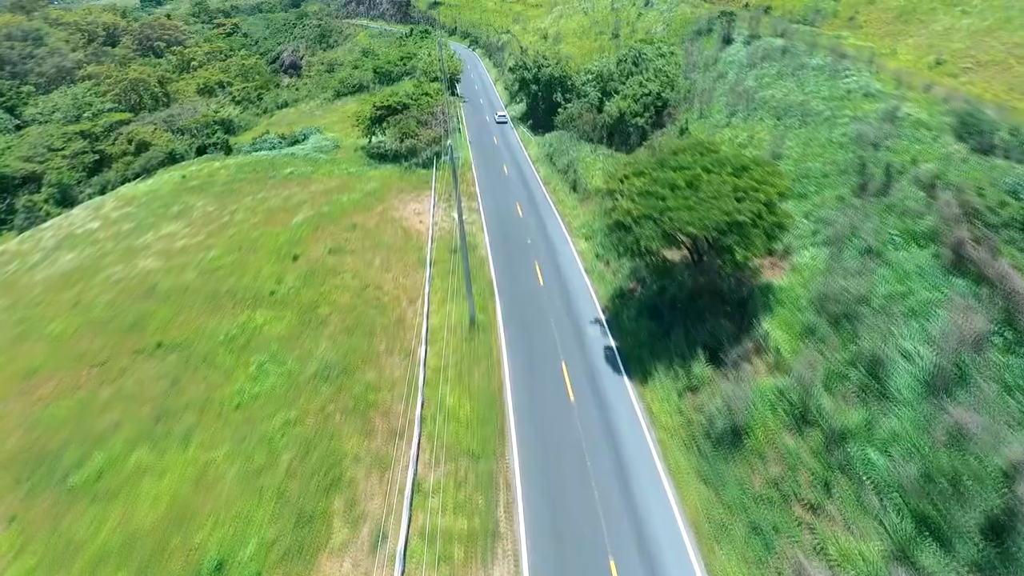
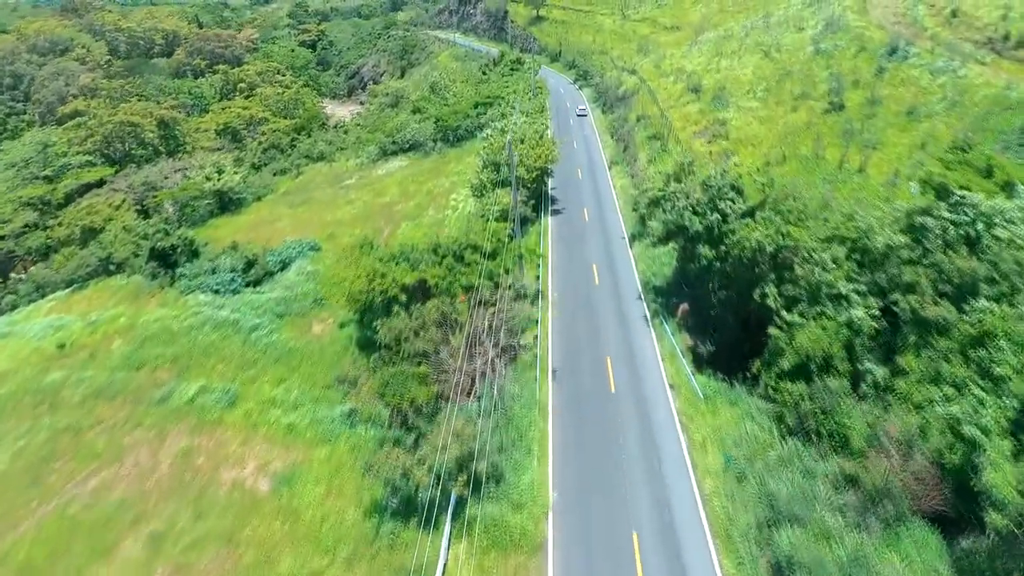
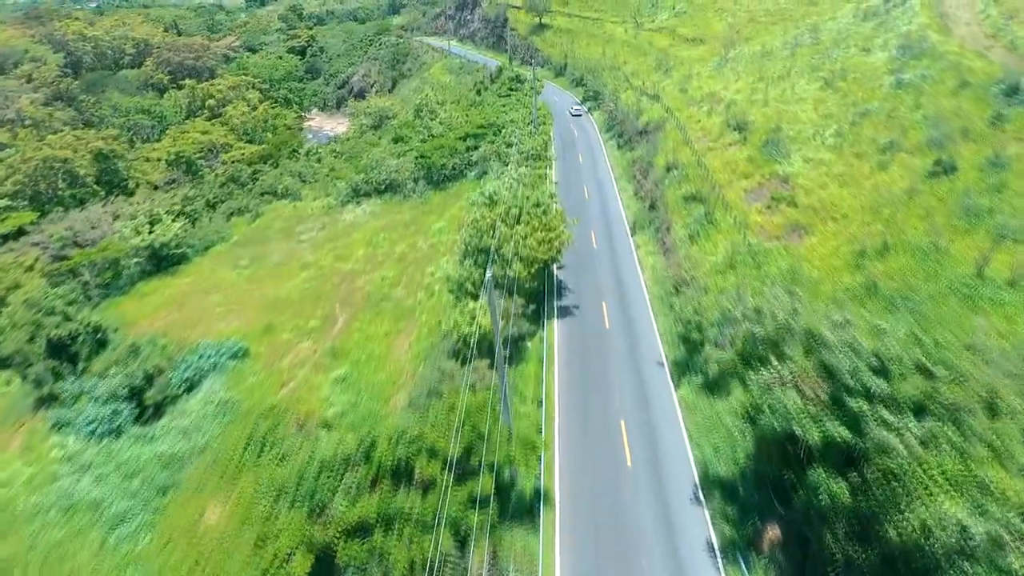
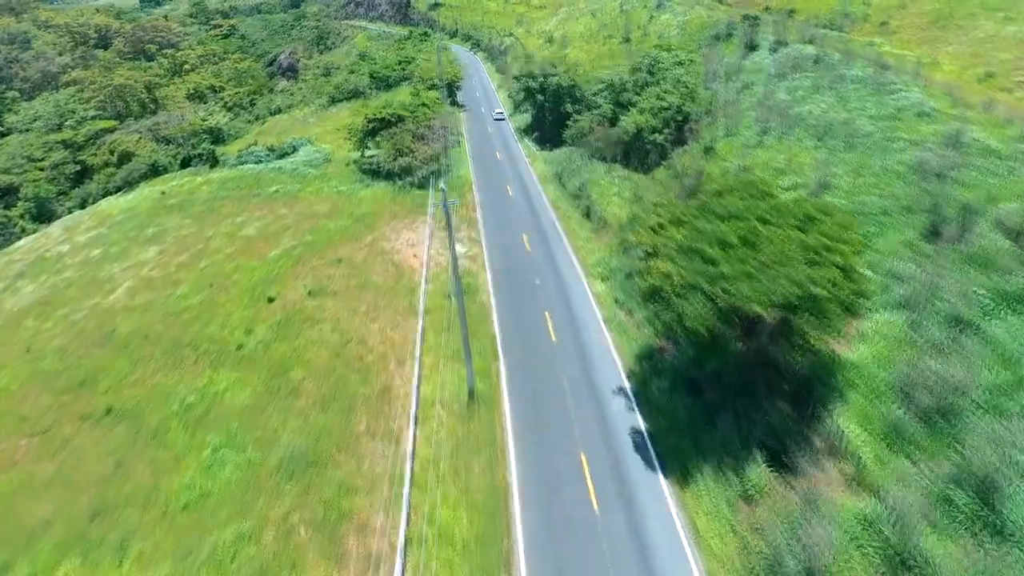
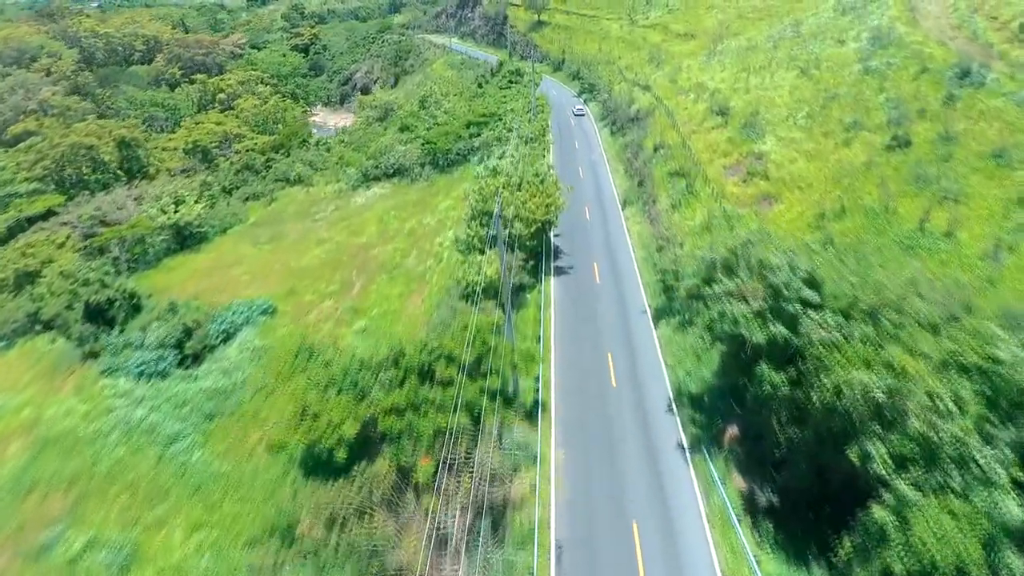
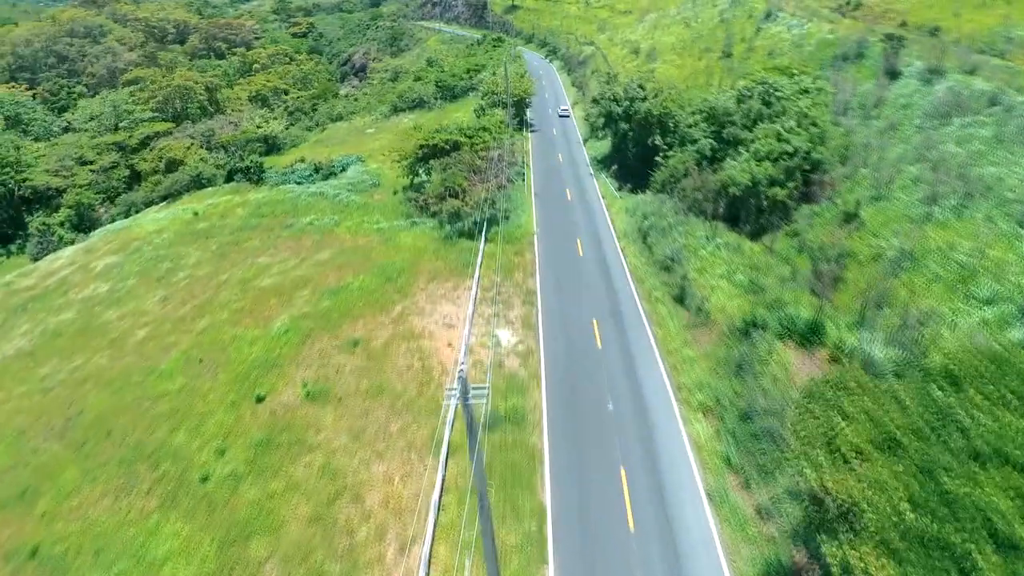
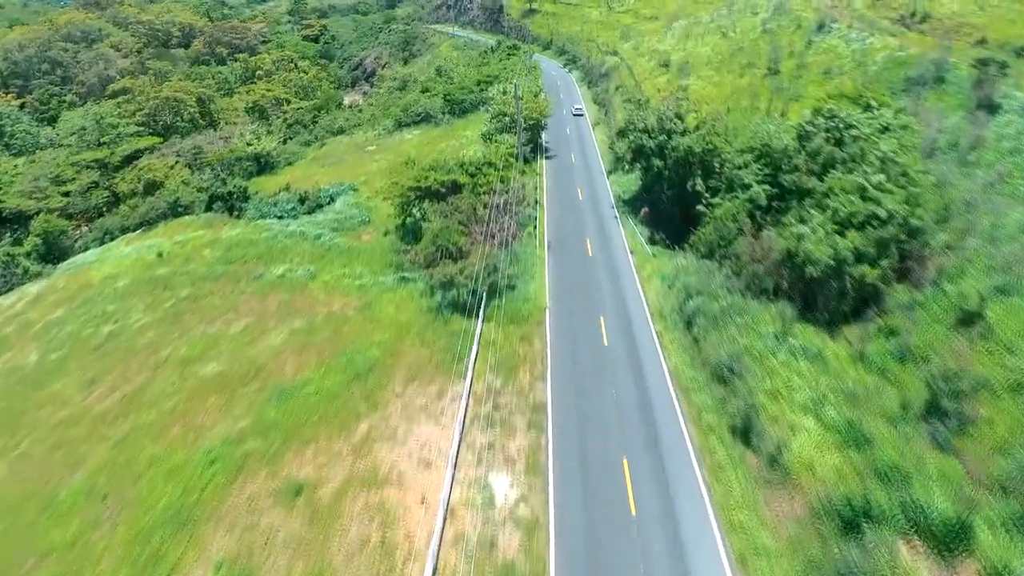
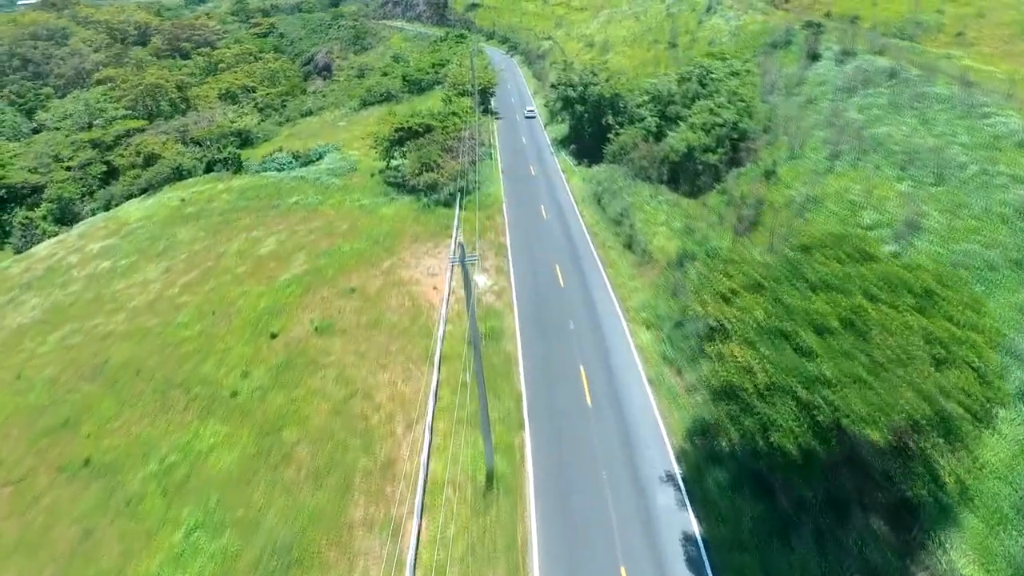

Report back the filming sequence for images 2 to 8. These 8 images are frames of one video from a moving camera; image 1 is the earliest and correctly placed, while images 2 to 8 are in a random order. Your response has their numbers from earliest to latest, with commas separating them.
4, 8, 6, 7, 2, 5, 3
